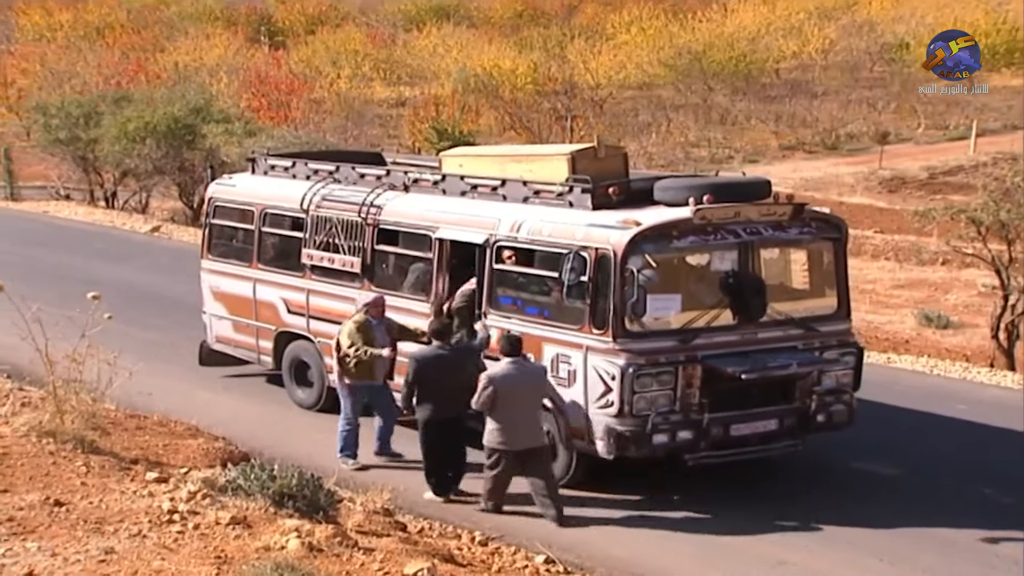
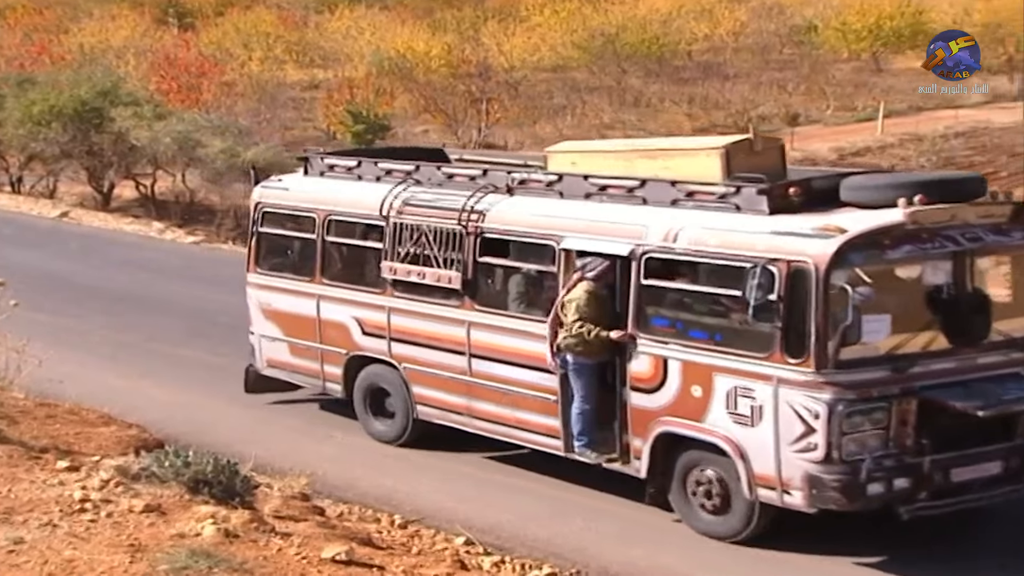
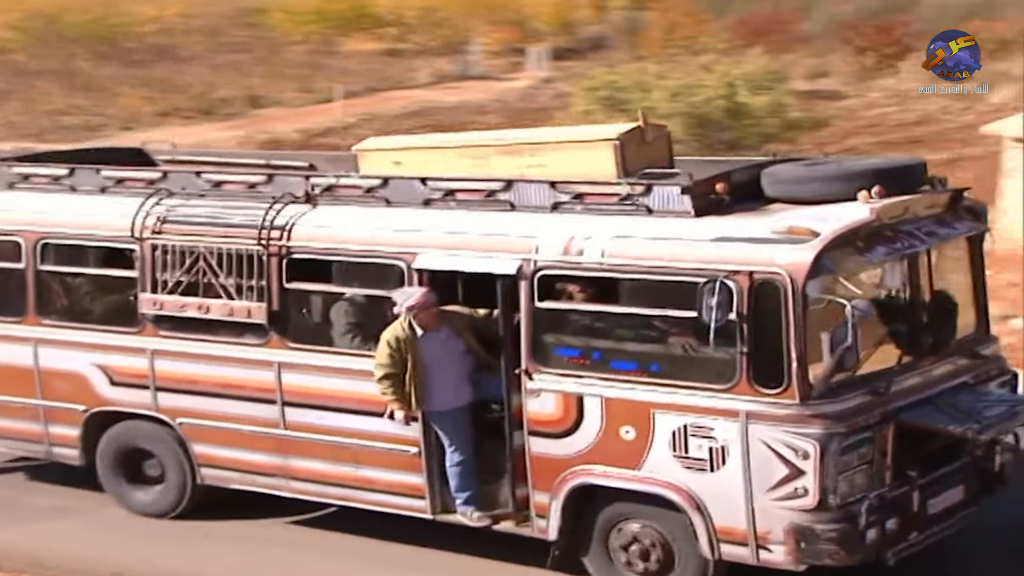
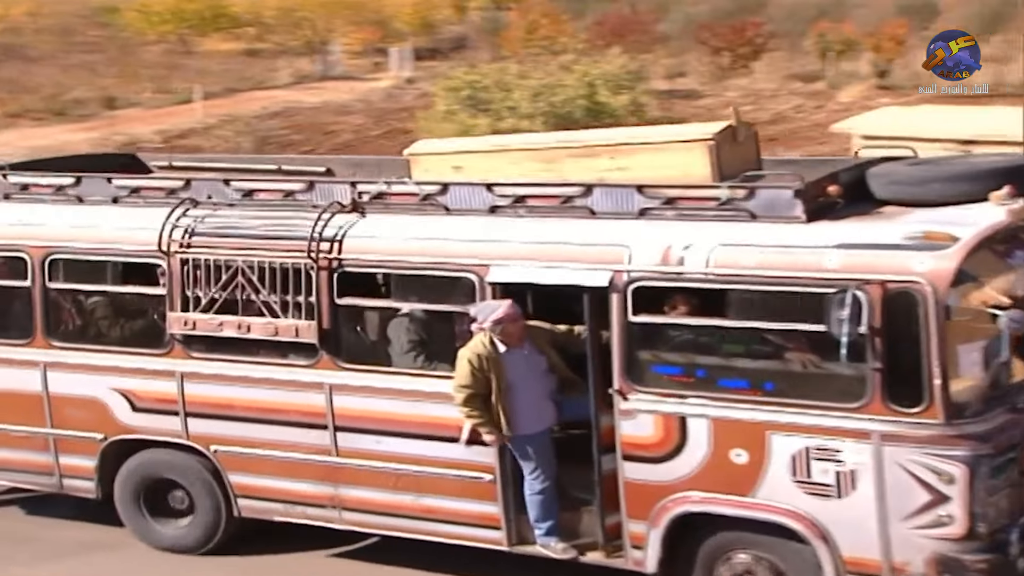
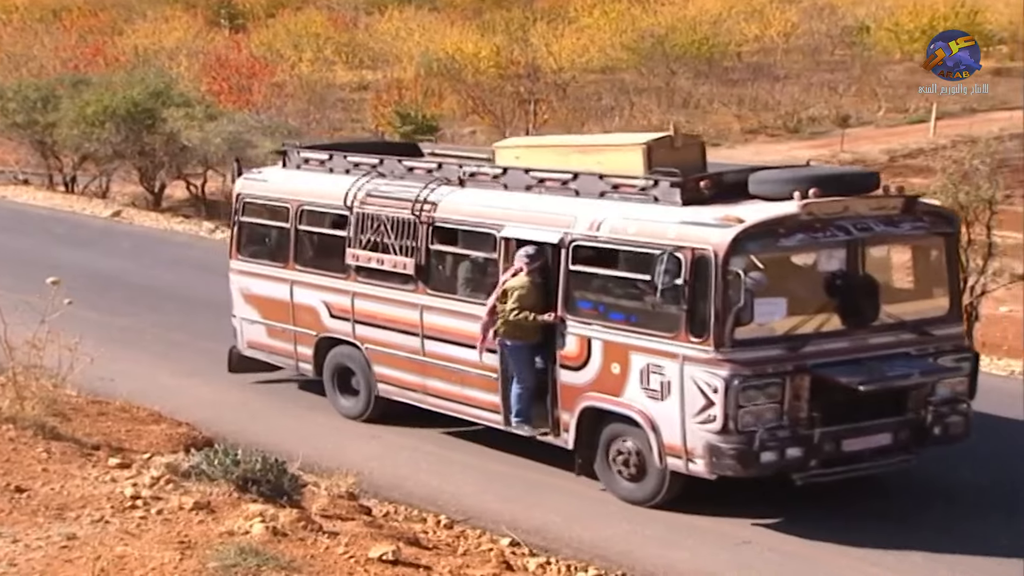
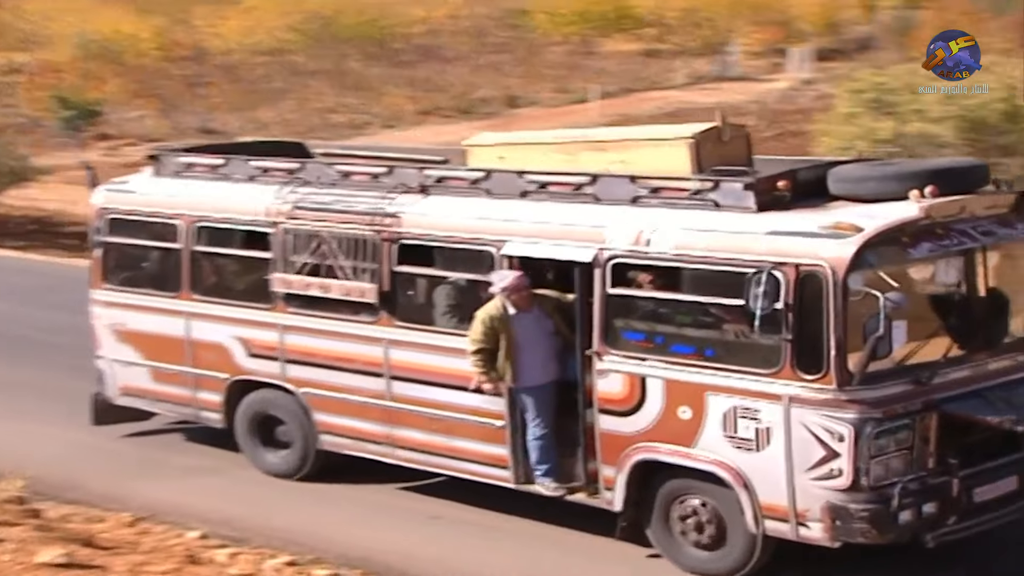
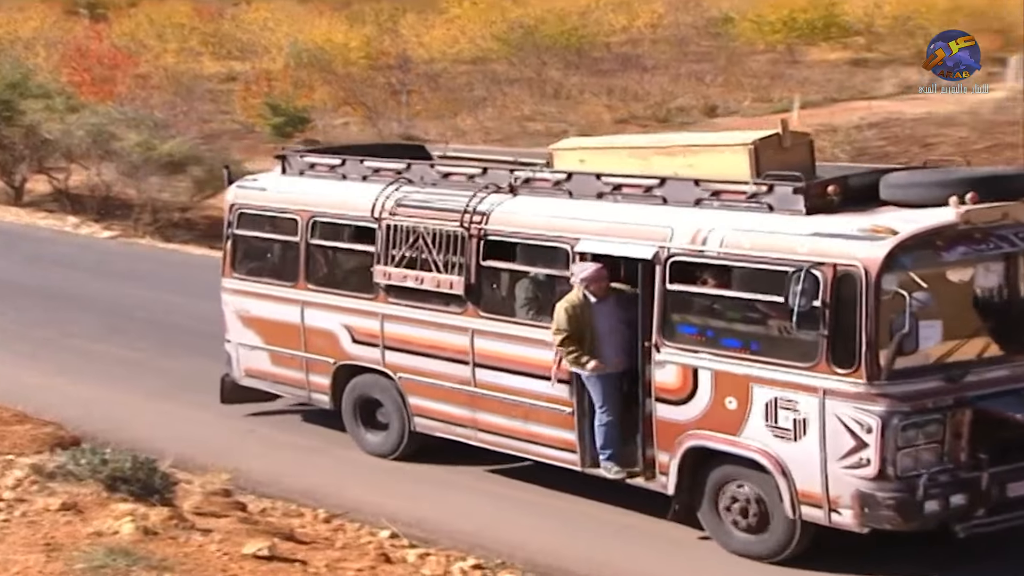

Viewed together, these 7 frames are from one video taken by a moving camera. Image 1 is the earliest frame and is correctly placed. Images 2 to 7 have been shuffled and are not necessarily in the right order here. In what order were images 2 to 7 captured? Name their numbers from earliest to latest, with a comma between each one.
5, 2, 7, 6, 3, 4
